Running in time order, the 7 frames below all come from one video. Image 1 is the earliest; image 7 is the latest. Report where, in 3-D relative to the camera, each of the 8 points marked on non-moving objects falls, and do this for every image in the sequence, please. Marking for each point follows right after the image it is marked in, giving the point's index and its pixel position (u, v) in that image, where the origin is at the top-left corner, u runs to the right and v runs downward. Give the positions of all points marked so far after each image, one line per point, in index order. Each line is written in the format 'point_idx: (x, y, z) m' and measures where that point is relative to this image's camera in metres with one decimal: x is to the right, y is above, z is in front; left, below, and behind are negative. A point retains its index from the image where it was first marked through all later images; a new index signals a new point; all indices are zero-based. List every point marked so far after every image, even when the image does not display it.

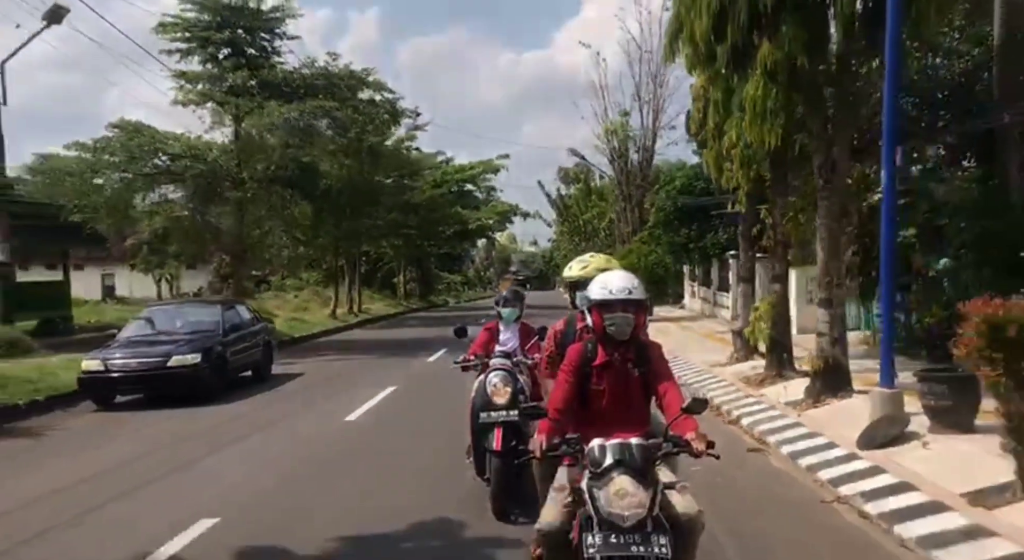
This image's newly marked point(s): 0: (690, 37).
0: (+2.1, +2.8, +11.3) m
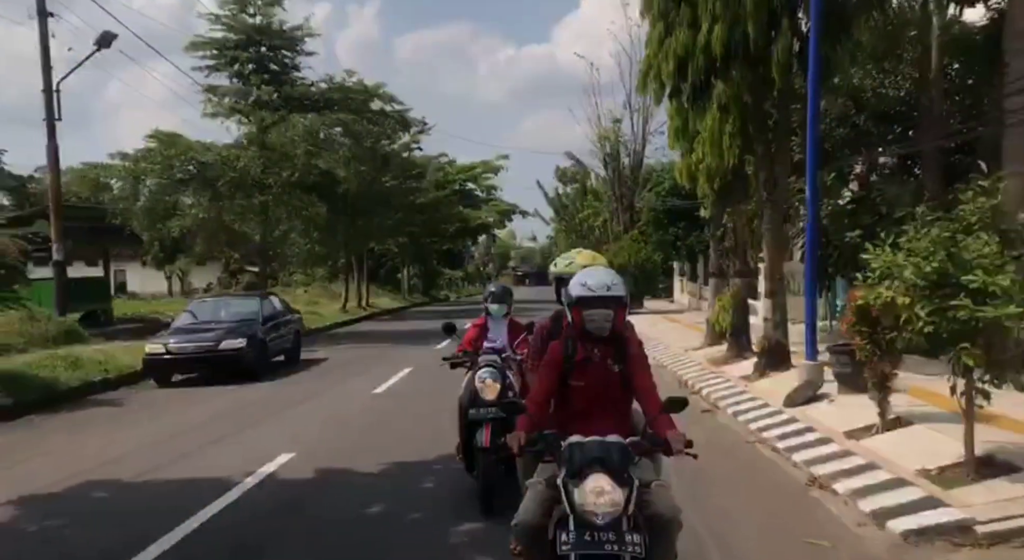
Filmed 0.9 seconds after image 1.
0: (+2.1, +2.9, +13.7) m
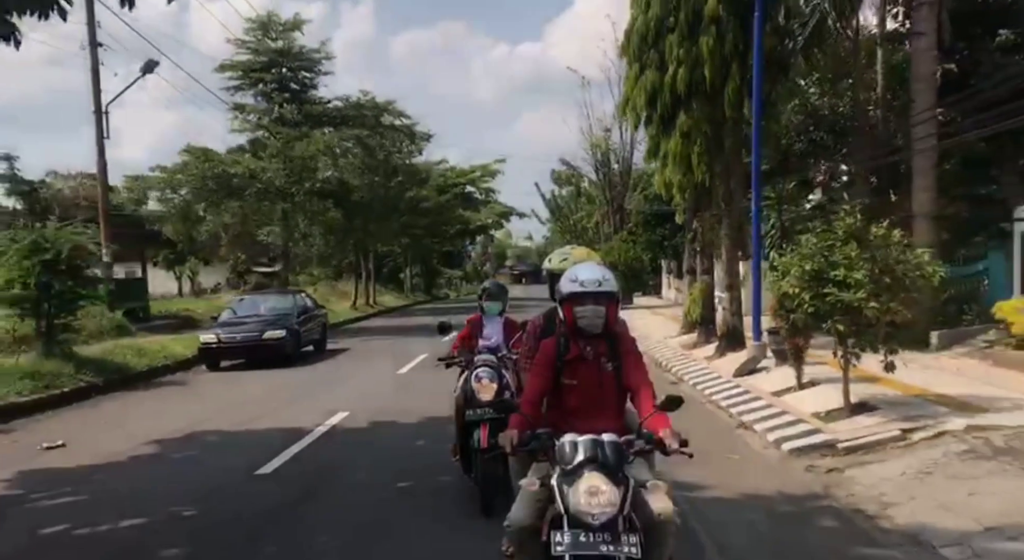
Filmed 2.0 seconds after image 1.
0: (+2.1, +2.9, +16.4) m
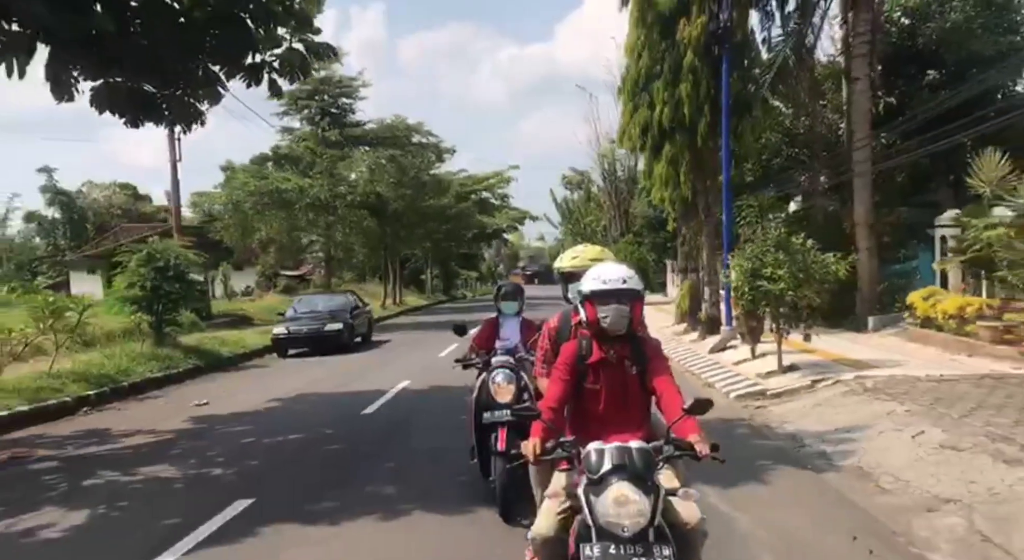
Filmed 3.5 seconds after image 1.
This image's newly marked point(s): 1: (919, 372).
0: (+2.5, +3.0, +20.1) m
1: (+5.0, -1.1, +11.8) m
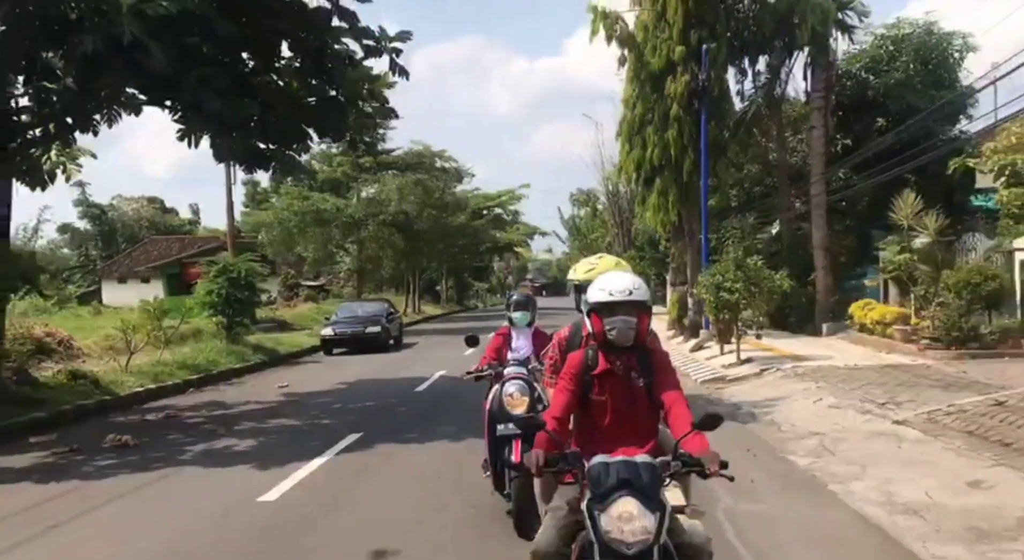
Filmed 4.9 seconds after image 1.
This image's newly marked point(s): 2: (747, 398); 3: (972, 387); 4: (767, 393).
0: (+2.8, +2.7, +23.9) m
1: (+5.3, -1.3, +15.6) m
2: (+3.4, -1.7, +13.8) m
3: (+5.4, -1.2, +11.4) m
4: (+3.7, -1.6, +13.9) m
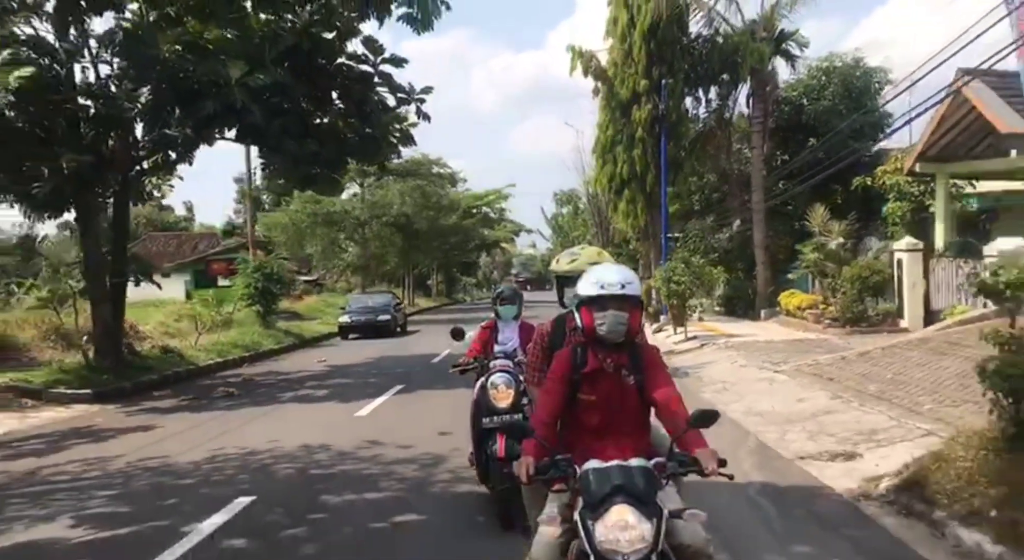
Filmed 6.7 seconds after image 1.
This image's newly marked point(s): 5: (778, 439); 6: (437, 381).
0: (+2.6, +2.8, +28.3) m
1: (+5.2, -1.2, +20.0) m
2: (+3.3, -1.6, +18.3) m
3: (+5.4, -1.1, +15.9) m
4: (+3.6, -1.5, +18.3) m
5: (+2.6, -1.6, +9.5) m
6: (-1.3, -1.7, +16.6) m
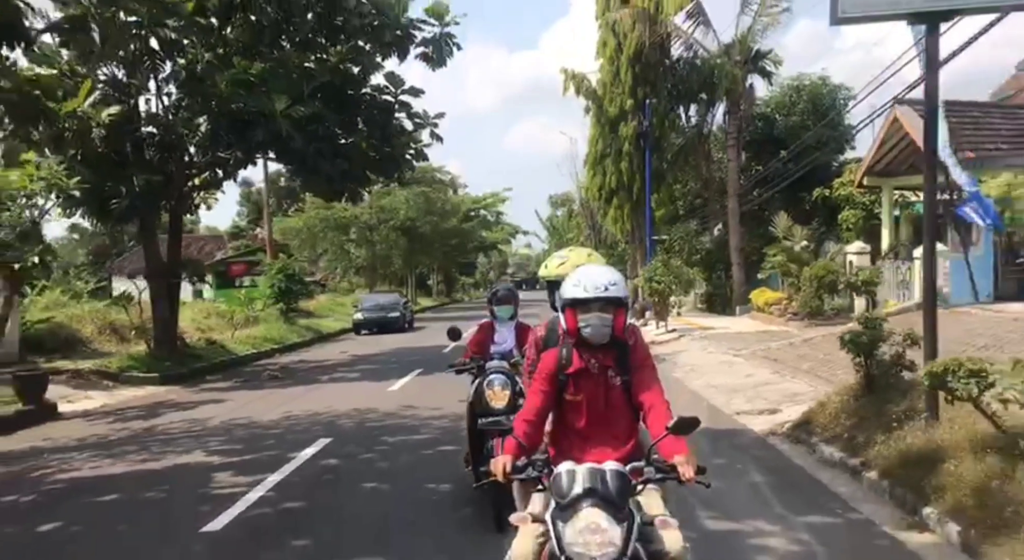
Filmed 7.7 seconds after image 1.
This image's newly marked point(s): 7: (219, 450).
0: (+2.6, +2.9, +31.1) m
1: (+5.2, -1.2, +22.8) m
2: (+3.3, -1.6, +21.0) m
3: (+5.4, -1.1, +18.6) m
4: (+3.6, -1.5, +21.1) m
5: (+2.7, -1.6, +12.3) m
6: (-1.2, -1.7, +19.4) m
7: (-3.0, -1.7, +9.9) m
